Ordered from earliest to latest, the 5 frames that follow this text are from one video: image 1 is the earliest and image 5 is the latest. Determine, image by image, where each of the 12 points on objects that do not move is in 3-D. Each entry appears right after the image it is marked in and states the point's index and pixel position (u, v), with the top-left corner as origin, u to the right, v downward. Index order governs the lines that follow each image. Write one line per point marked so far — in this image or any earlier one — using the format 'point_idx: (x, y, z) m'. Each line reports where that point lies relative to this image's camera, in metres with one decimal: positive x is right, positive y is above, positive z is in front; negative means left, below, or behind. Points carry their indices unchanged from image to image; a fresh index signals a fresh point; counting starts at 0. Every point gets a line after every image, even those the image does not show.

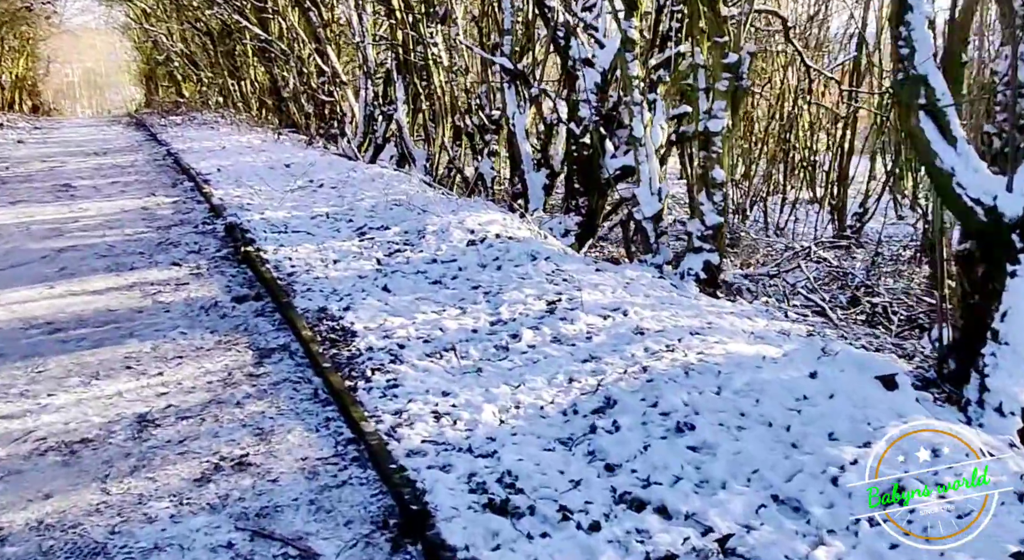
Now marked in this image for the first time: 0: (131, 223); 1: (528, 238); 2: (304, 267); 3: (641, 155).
0: (-3.9, +0.6, +9.1) m
1: (+0.1, +0.3, +6.6) m
2: (-1.5, +0.1, +6.6) m
3: (+0.9, +0.9, +6.2) m
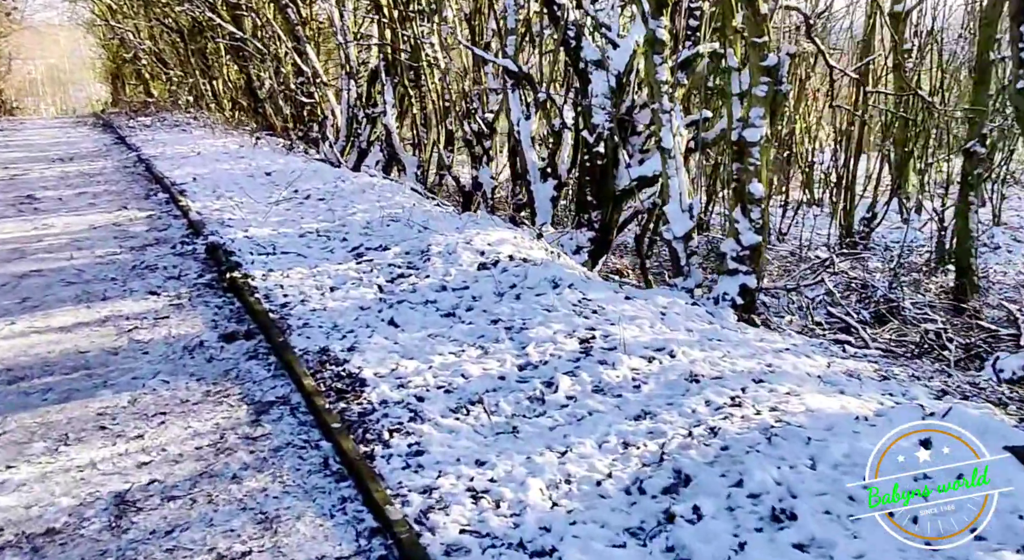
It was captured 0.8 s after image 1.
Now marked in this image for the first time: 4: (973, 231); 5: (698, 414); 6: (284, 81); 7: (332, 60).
0: (-3.9, +0.4, +8.4) m
1: (+0.2, +0.1, +6.0) m
2: (-1.4, -0.1, +5.9) m
3: (+1.0, +0.7, +5.6) m
4: (+4.2, +0.4, +8.1) m
5: (+0.7, -0.5, +3.6) m
6: (-4.5, +3.9, +17.6) m
7: (-3.4, +4.1, +16.6) m
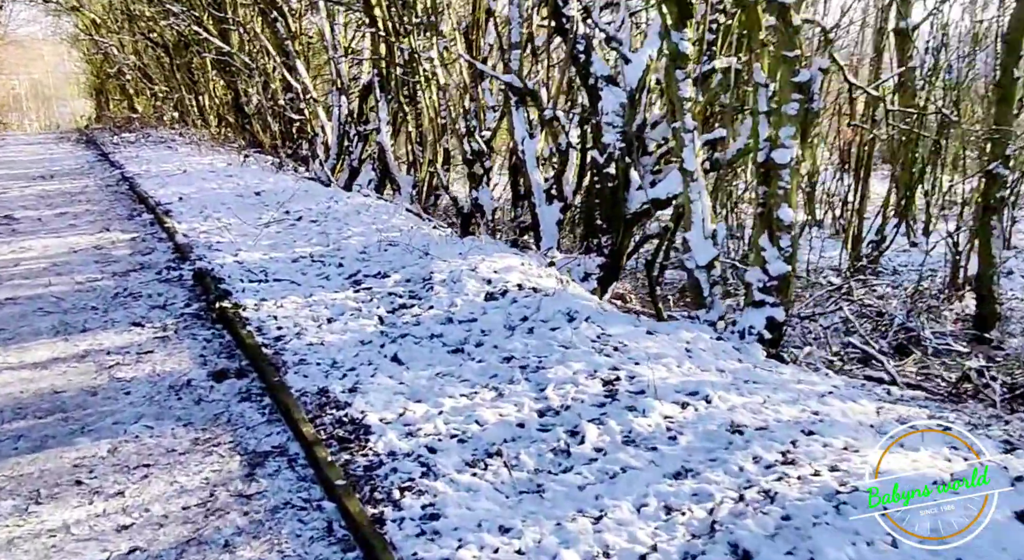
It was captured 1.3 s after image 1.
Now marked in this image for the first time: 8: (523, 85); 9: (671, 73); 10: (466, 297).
0: (-3.8, +0.1, +8.0) m
1: (+0.3, -0.1, +5.7) m
2: (-1.4, -0.3, +5.6) m
3: (+1.1, +0.5, +5.3) m
4: (+4.2, +0.2, +7.8) m
5: (+0.8, -0.7, +3.2) m
6: (-4.6, +3.5, +17.2) m
7: (-3.4, +3.7, +16.2) m
8: (+0.1, +1.7, +7.6) m
9: (+1.0, +1.2, +5.3) m
10: (-0.3, -0.1, +5.7) m
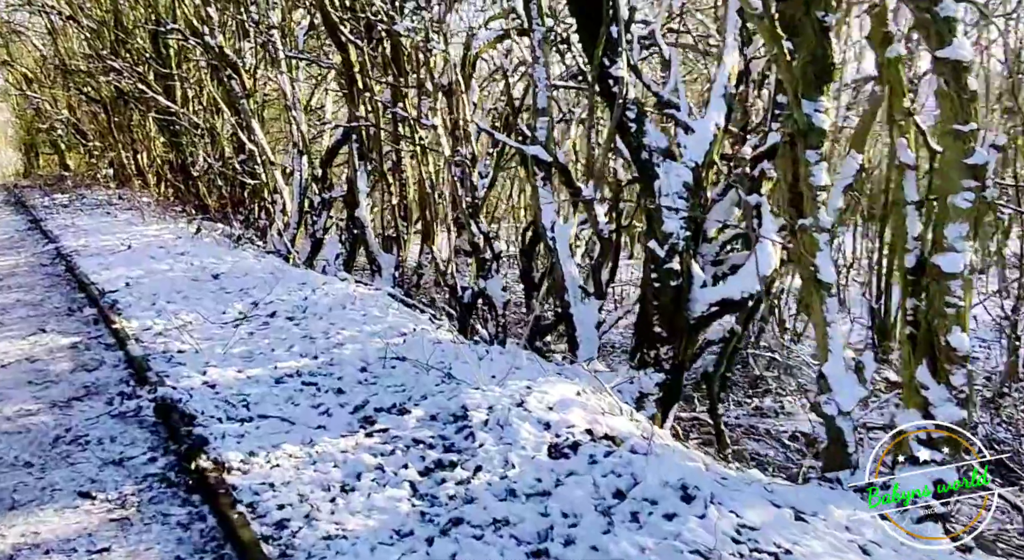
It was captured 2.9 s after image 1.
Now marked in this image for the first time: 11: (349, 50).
0: (-3.6, -0.8, +6.4) m
1: (+0.6, -0.8, +4.4) m
2: (-1.0, -1.1, +4.1) m
3: (+1.4, -0.2, +4.0) m
4: (+4.4, -0.5, +6.8) m
5: (+1.4, -1.3, +1.9) m
6: (-5.0, +2.1, +15.7) m
7: (-3.8, +2.4, +14.8) m
8: (+0.3, +0.9, +6.3) m
9: (+1.3, +0.6, +4.1) m
10: (+0.1, -0.8, +4.4) m
11: (-1.7, +2.4, +9.2) m
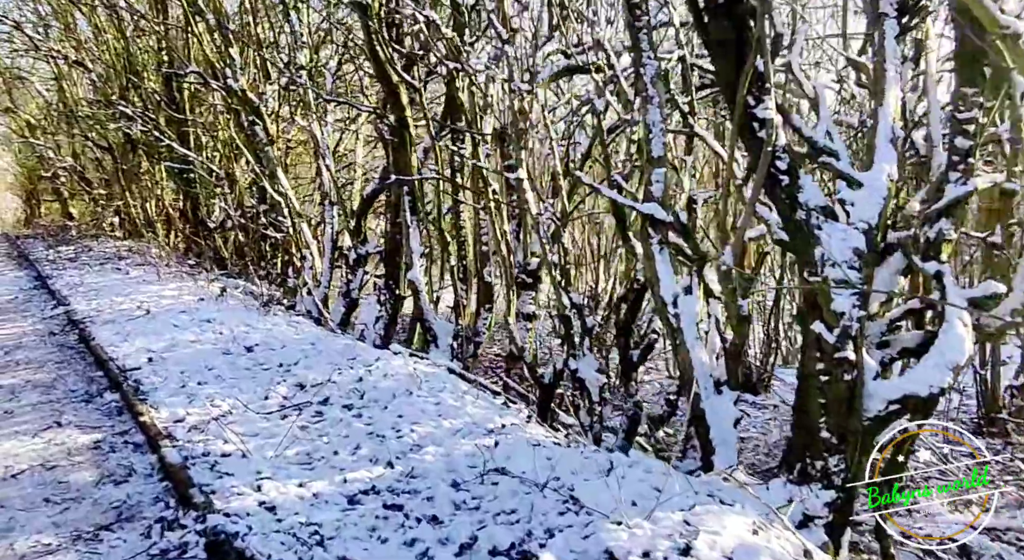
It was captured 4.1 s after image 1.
0: (-2.9, -1.4, +5.3) m
1: (+1.3, -1.2, +3.2) m
2: (-0.3, -1.5, +3.0) m
3: (+2.1, -0.6, +2.9) m
4: (+5.1, -1.0, +5.7) m
5: (+2.1, -1.6, +0.8) m
6: (-4.4, +1.2, +14.7) m
7: (-3.2, +1.5, +13.8) m
8: (+0.9, +0.3, +5.3) m
9: (+2.0, +0.1, +3.0) m
10: (+0.8, -1.3, +3.3) m
11: (-1.0, +1.7, +8.2) m
